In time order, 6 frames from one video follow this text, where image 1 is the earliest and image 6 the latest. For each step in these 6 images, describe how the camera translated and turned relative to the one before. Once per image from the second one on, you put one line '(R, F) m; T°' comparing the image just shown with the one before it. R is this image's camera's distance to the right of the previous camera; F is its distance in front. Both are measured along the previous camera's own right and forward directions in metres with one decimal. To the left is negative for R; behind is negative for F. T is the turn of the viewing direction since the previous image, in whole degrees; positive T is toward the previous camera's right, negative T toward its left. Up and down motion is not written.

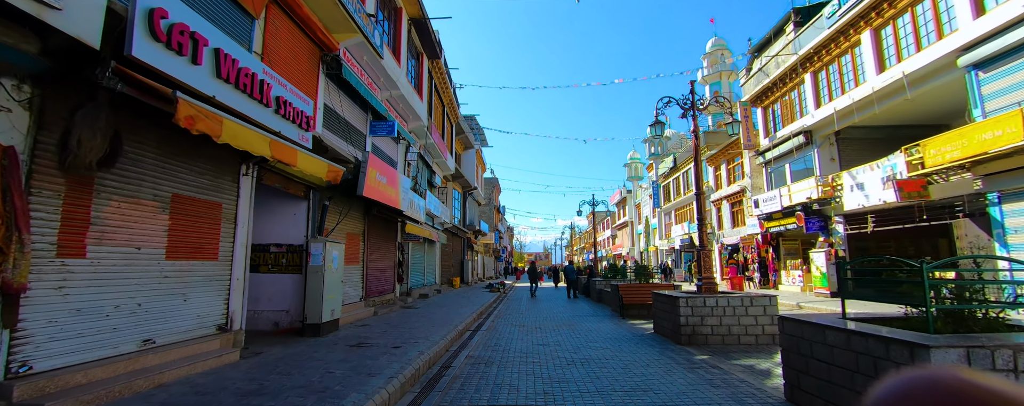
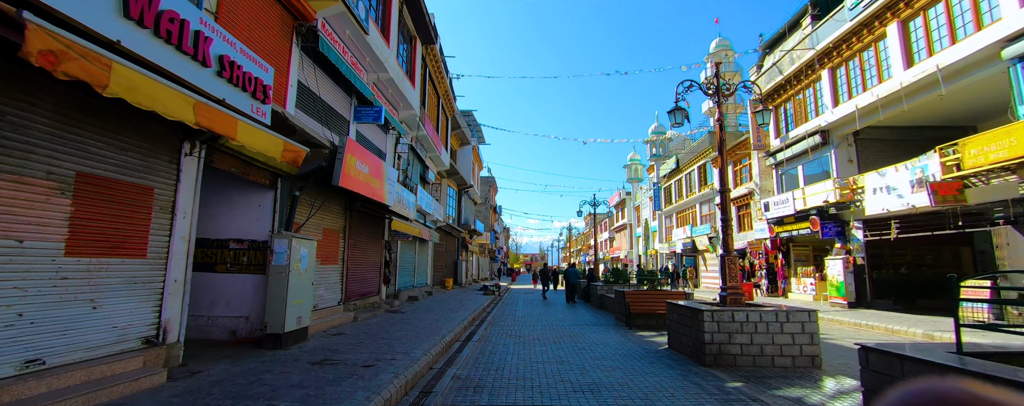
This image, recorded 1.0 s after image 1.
(0.0, +1.1) m; 0°
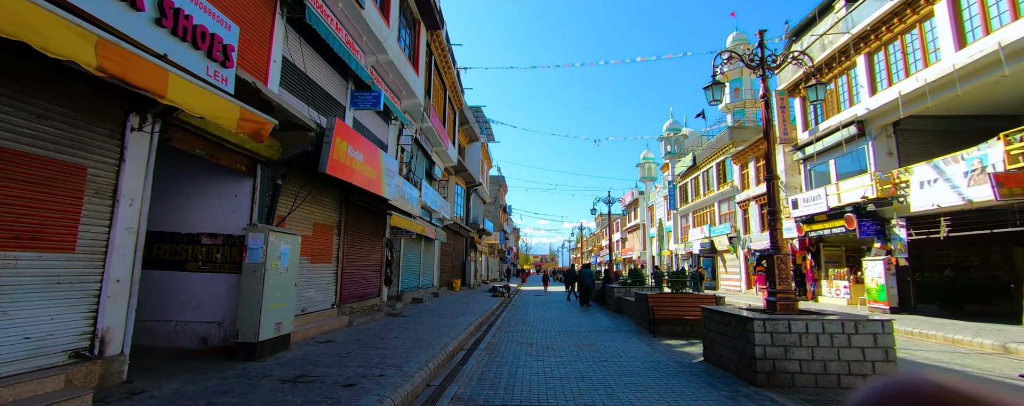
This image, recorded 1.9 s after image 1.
(0.0, +1.0) m; -1°
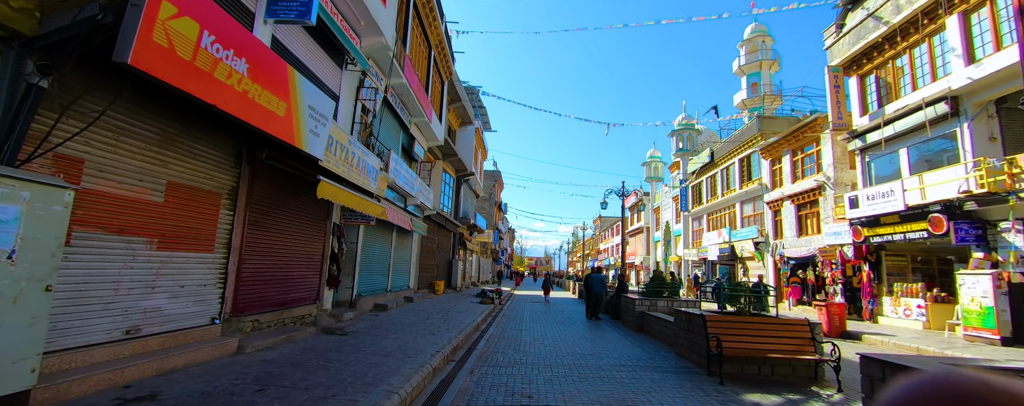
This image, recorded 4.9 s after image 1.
(+0.1, +3.3) m; +1°
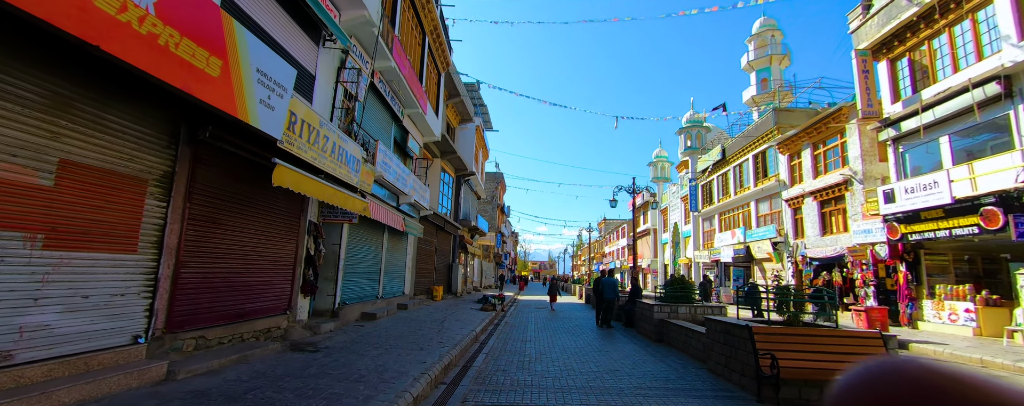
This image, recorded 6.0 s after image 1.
(0.0, +1.2) m; 0°
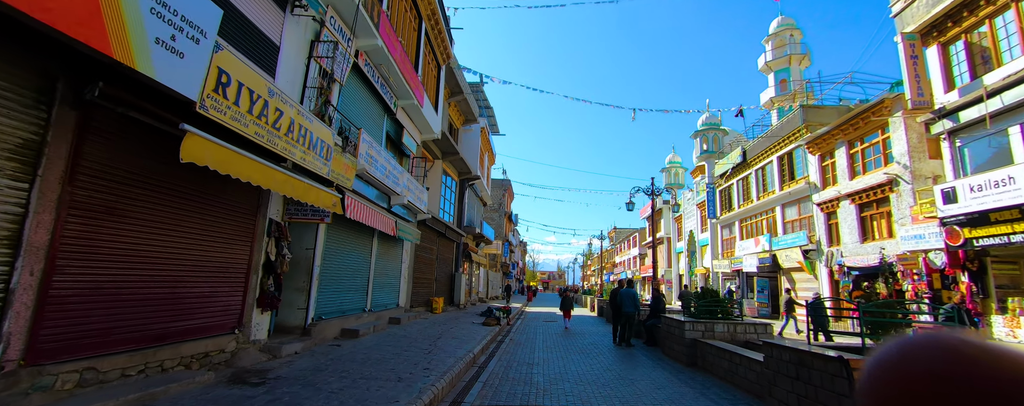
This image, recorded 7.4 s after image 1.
(+0.1, +1.4) m; -1°
